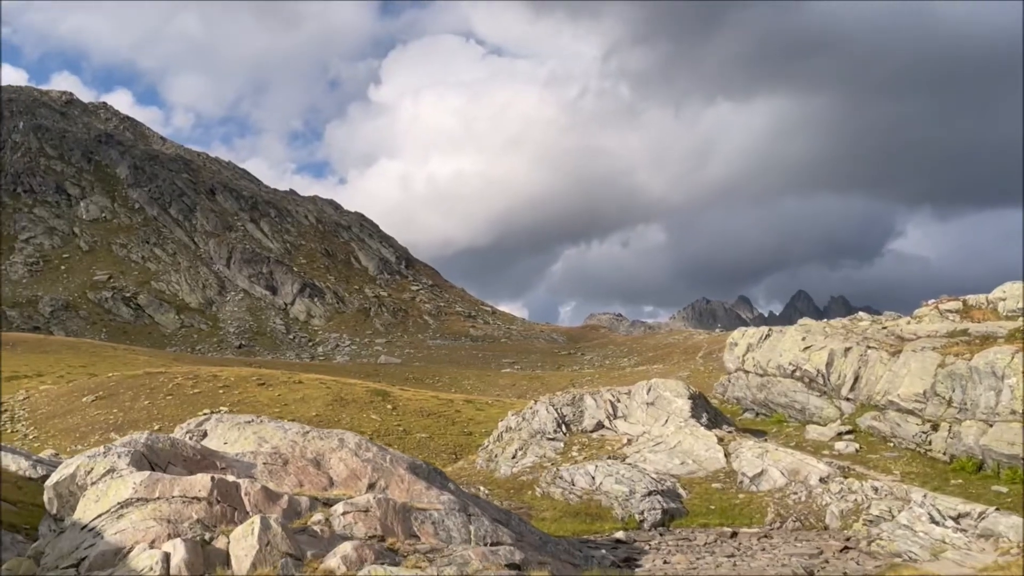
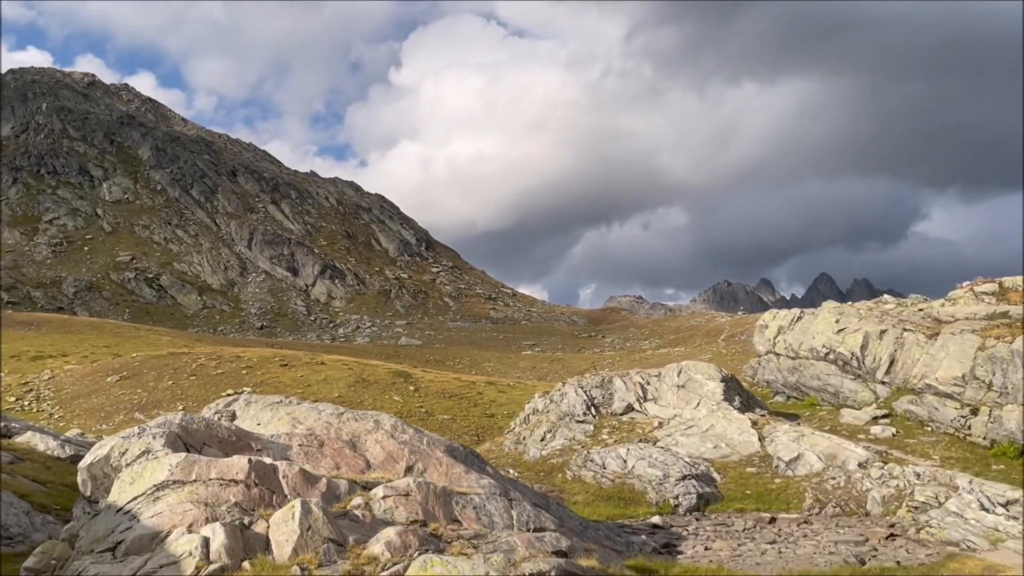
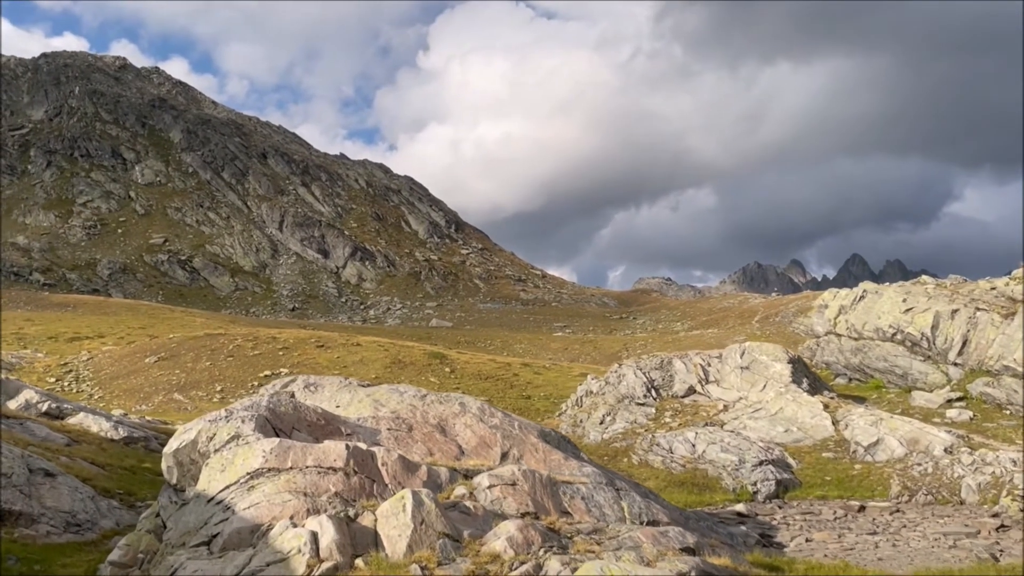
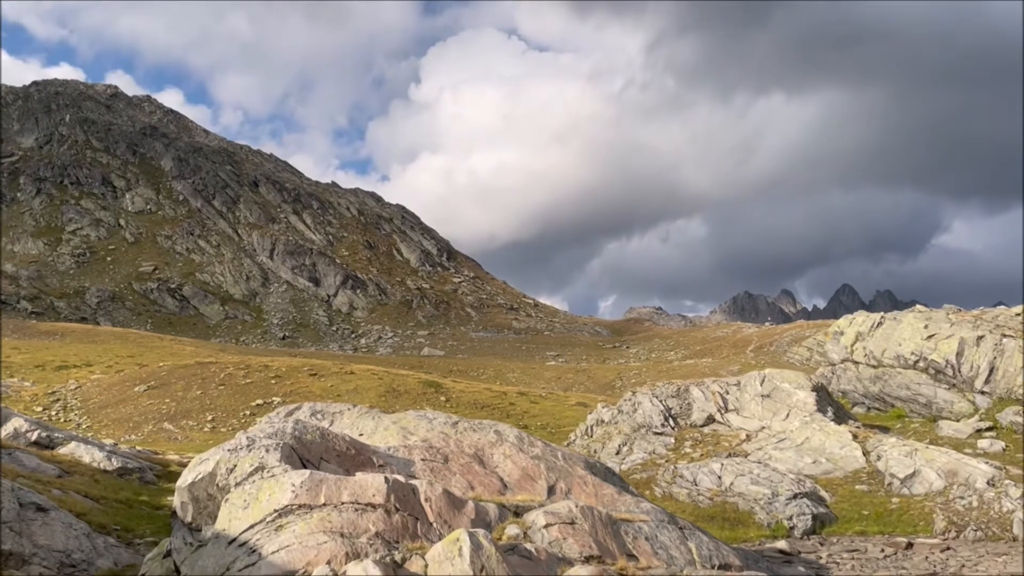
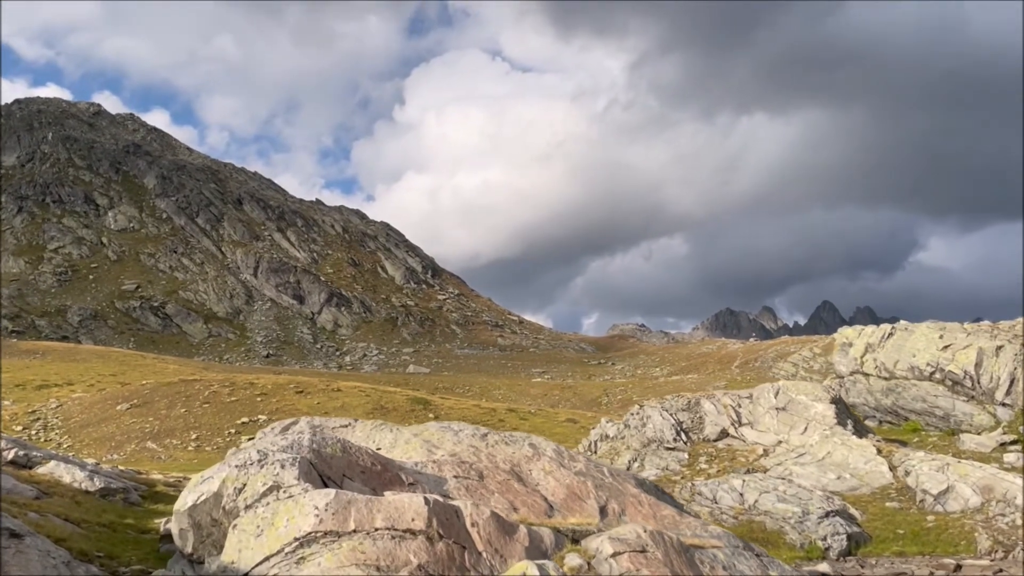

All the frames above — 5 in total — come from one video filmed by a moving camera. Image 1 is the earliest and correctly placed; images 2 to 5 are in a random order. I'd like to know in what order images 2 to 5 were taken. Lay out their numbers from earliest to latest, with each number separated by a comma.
2, 3, 4, 5
